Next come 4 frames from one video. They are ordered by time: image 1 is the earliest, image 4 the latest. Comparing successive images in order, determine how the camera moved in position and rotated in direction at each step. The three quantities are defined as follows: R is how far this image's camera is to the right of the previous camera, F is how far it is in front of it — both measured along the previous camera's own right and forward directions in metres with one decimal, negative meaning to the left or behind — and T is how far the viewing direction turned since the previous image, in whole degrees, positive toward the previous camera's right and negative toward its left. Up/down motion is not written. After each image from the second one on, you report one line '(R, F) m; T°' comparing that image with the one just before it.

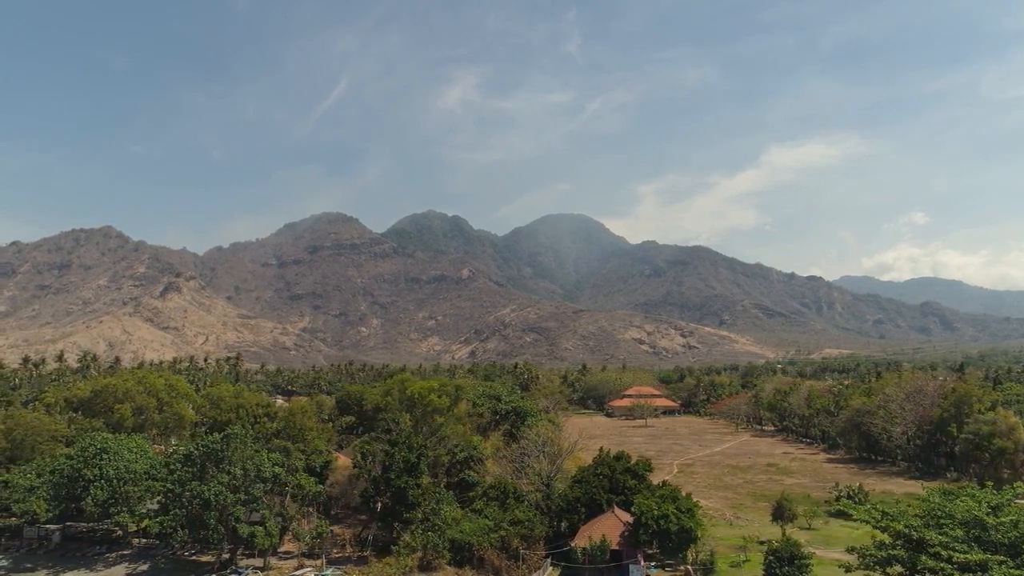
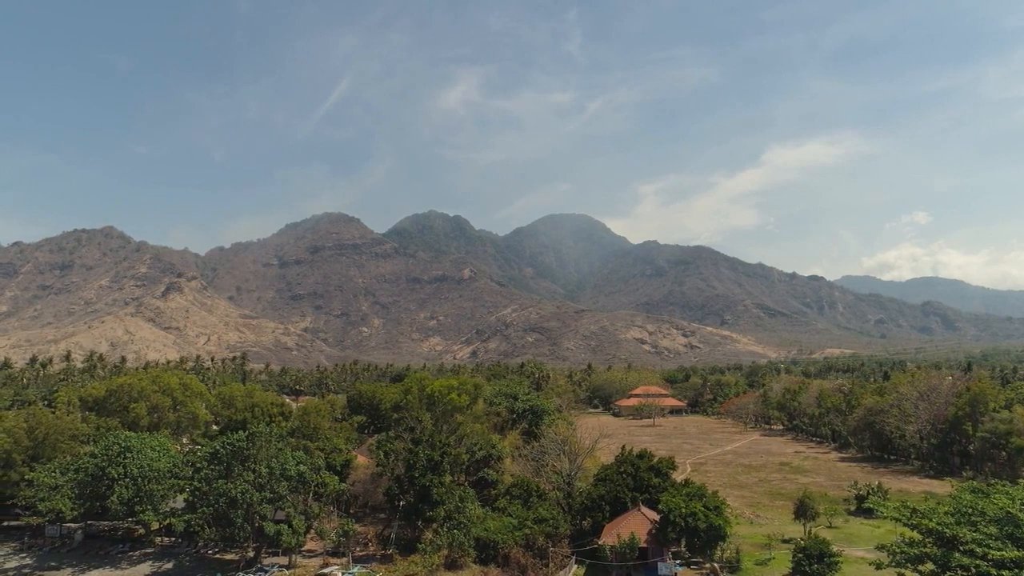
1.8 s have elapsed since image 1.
(-1.2, 0.0) m; 0°
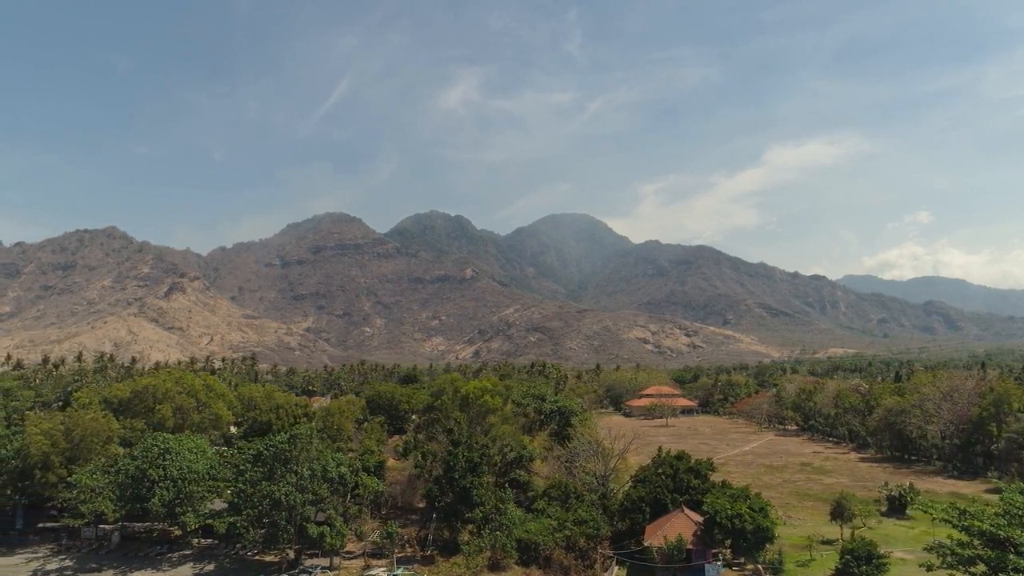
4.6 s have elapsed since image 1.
(-2.1, 0.0) m; 0°
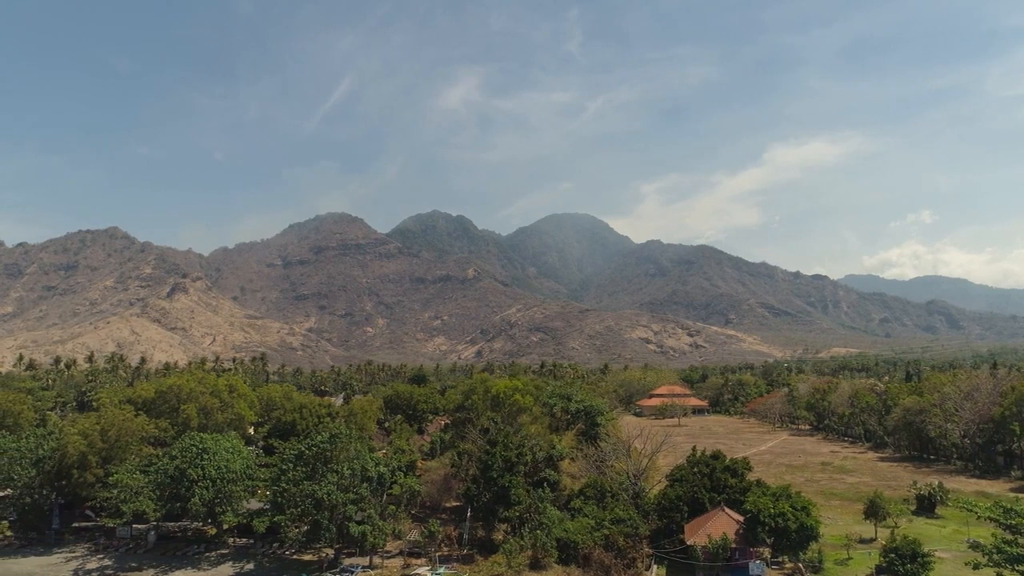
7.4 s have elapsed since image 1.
(-2.0, -0.1) m; 0°
